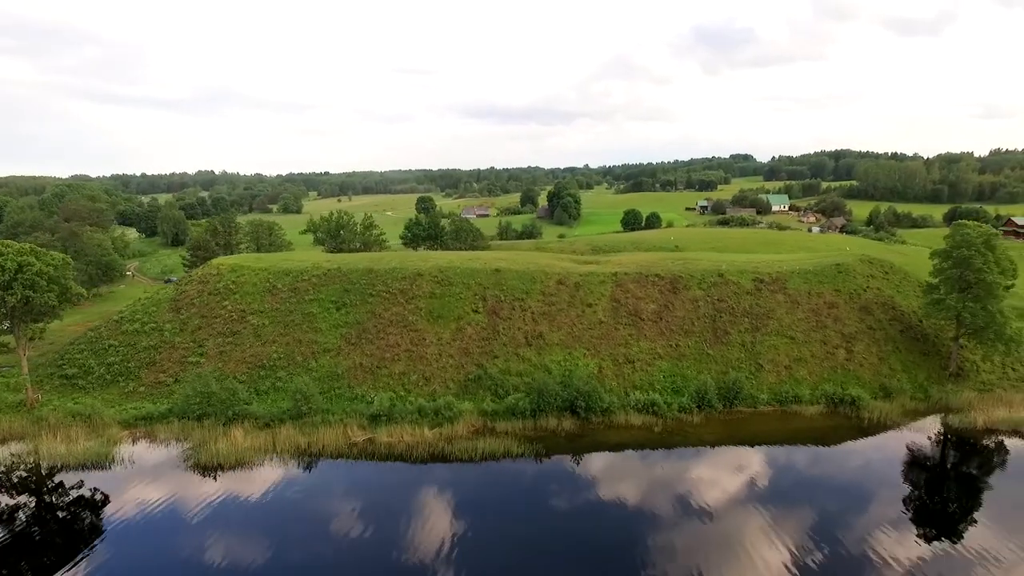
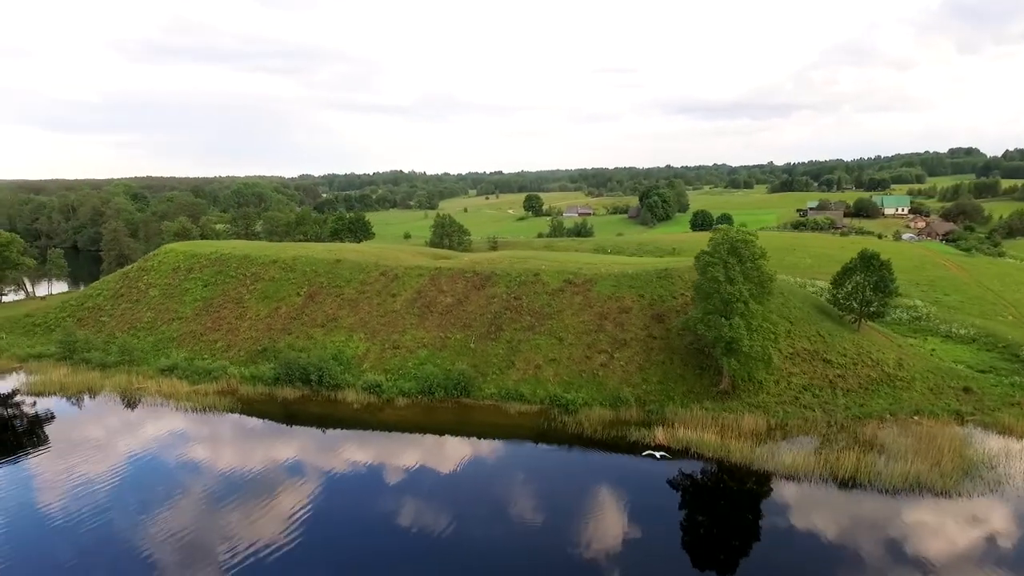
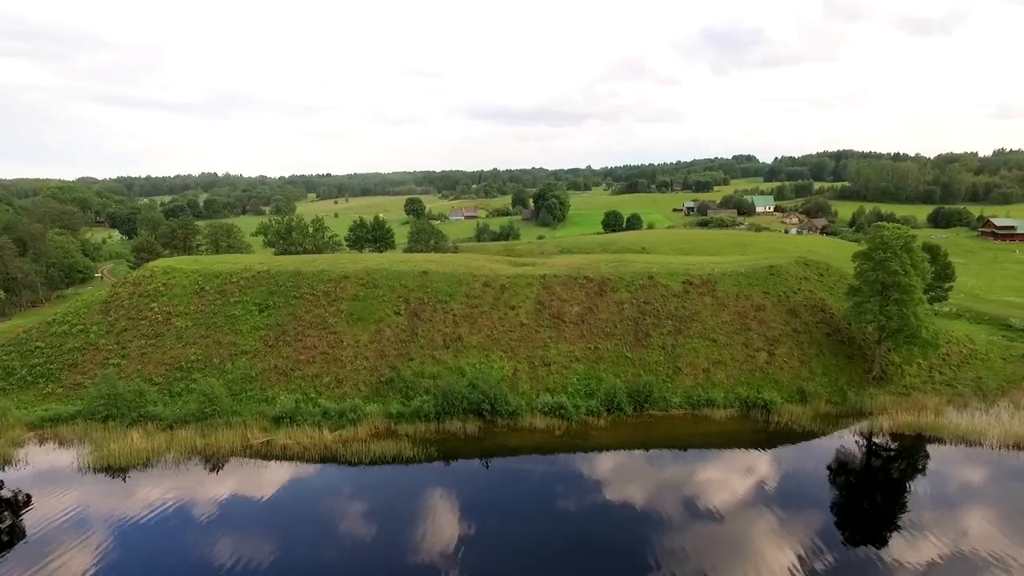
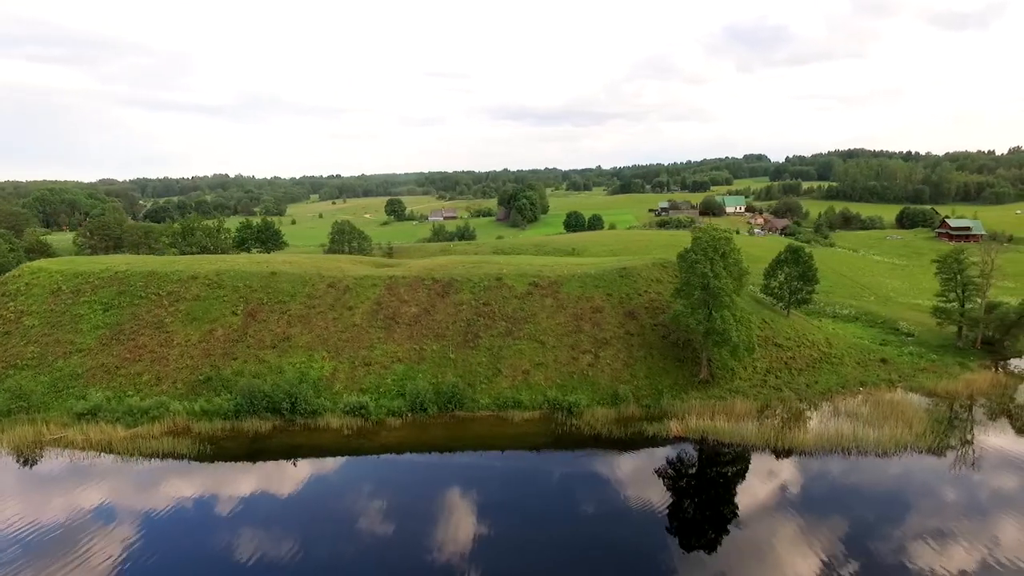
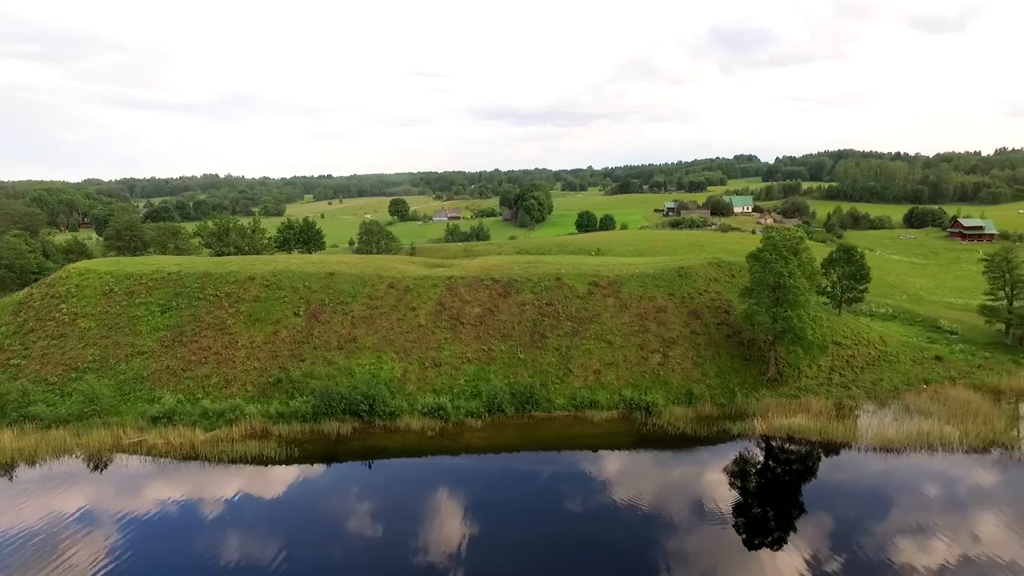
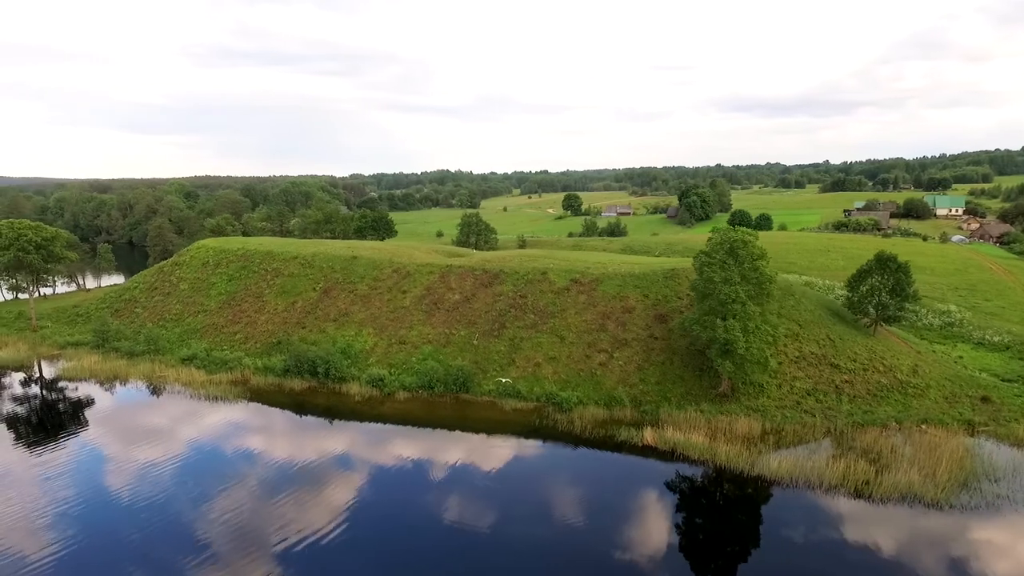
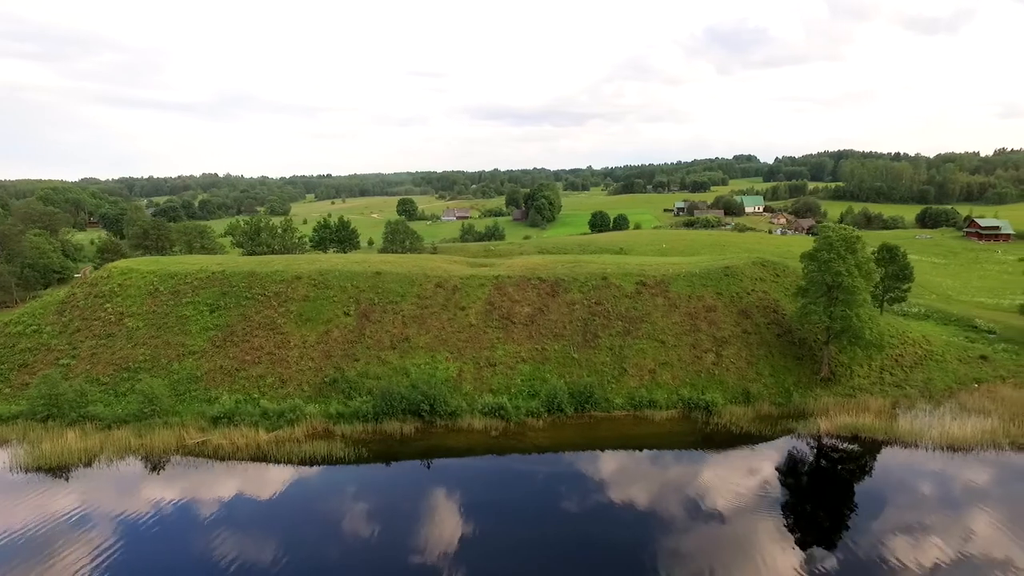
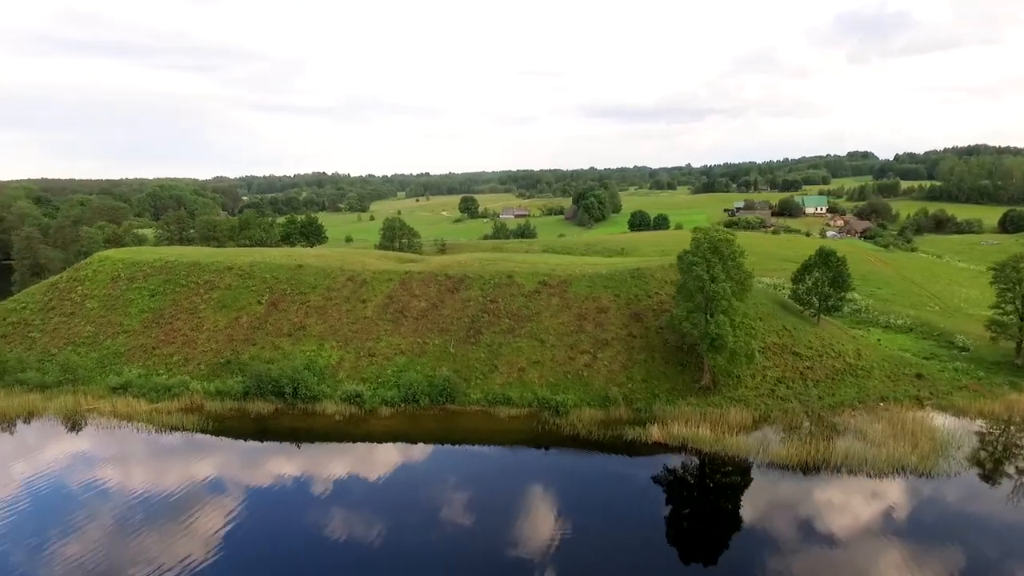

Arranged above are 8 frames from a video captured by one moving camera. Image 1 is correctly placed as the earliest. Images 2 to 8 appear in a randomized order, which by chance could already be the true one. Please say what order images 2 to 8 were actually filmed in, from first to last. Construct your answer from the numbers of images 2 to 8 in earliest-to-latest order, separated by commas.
3, 7, 5, 4, 8, 2, 6
